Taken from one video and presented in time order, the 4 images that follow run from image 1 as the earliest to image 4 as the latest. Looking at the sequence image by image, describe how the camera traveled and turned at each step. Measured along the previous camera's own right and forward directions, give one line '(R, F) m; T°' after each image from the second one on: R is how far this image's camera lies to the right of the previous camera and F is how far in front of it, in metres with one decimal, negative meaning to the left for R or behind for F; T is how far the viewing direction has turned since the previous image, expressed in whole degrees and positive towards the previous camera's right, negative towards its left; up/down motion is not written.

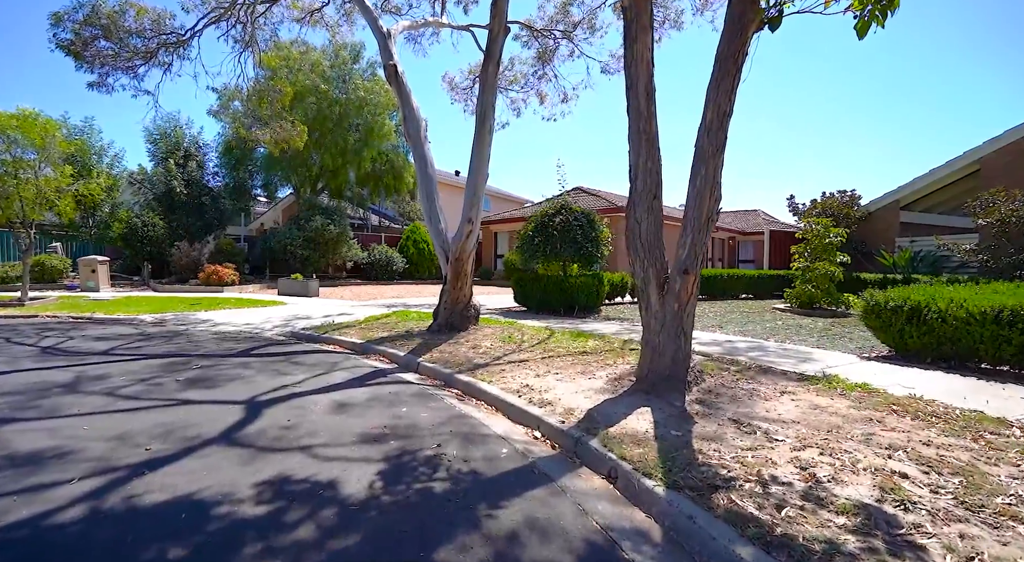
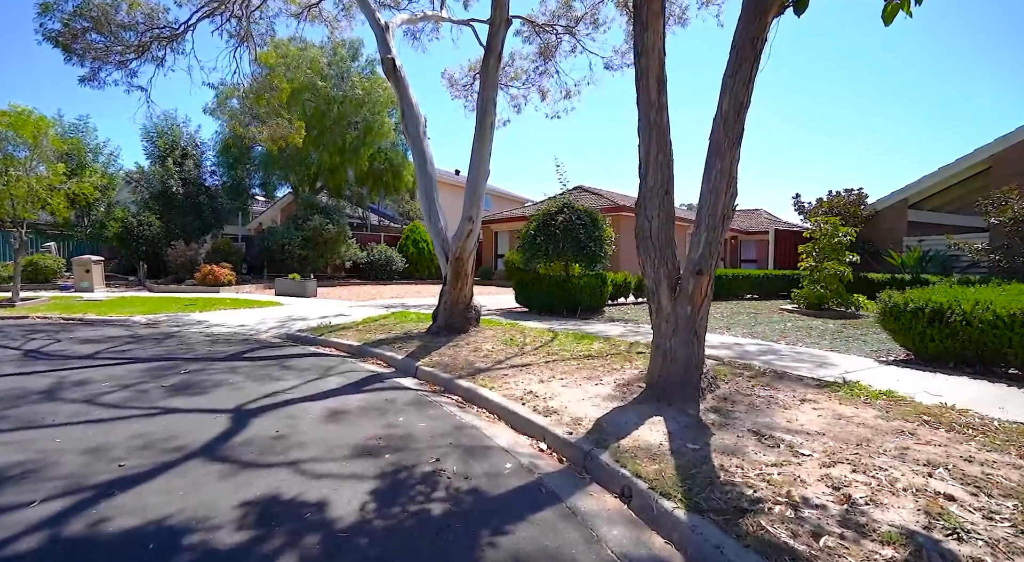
(0.0, +0.2) m; 0°
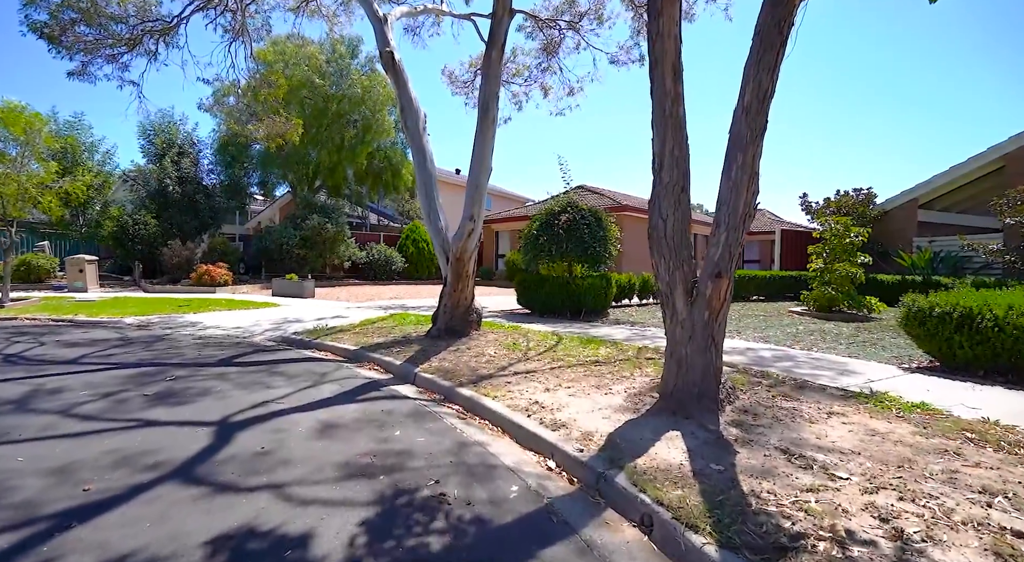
(0.0, +0.3) m; 0°
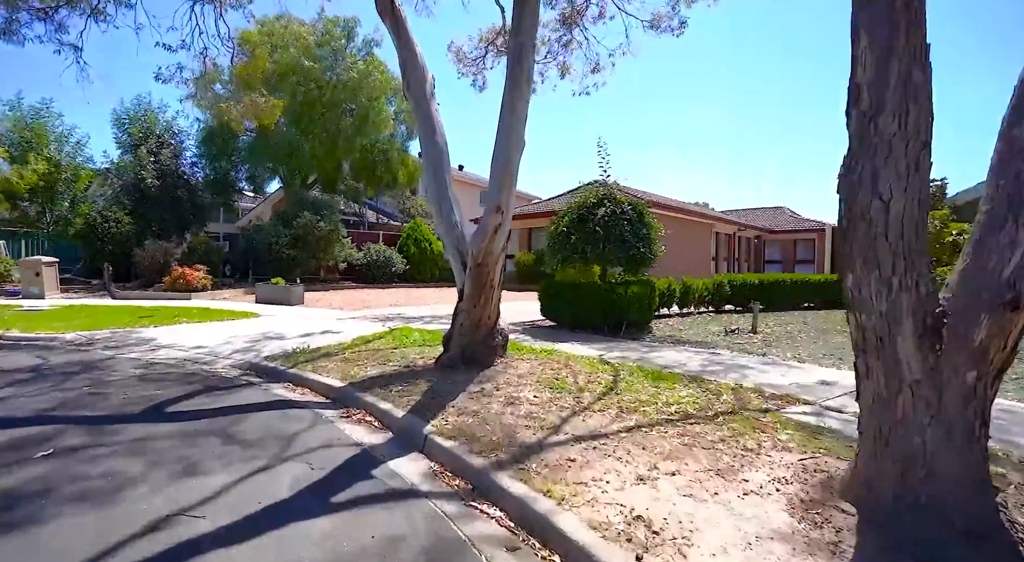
(-0.4, +1.9) m; 0°
